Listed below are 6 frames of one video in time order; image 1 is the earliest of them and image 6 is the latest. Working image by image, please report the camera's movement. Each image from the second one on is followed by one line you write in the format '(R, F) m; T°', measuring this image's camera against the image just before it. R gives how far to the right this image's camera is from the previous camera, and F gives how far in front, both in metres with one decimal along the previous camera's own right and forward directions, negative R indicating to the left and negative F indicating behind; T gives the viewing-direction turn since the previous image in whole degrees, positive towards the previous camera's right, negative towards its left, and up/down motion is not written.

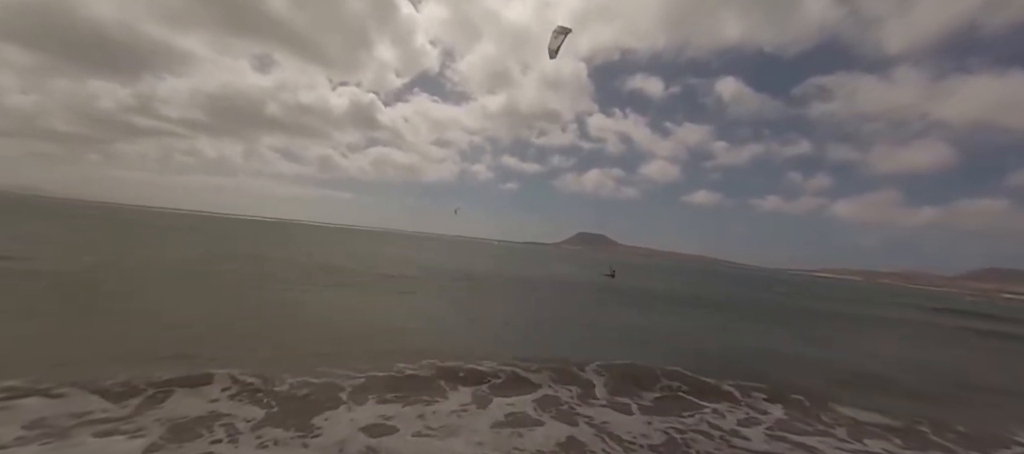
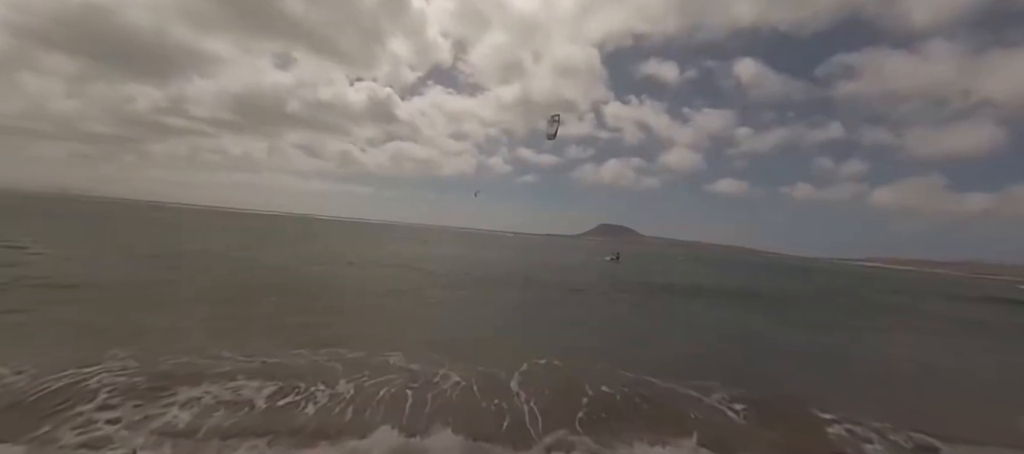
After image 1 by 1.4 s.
(-1.3, +0.7) m; -2°
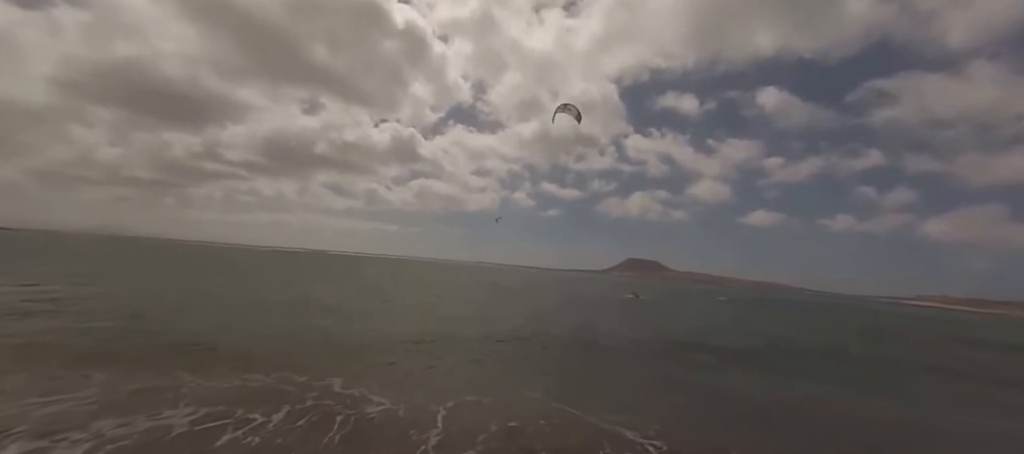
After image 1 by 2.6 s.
(+3.2, +2.6) m; -4°
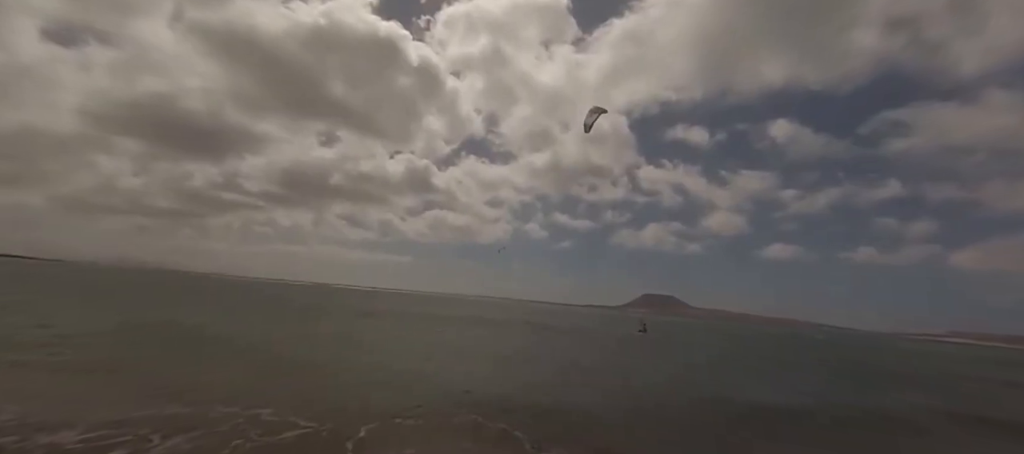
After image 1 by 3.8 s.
(-0.2, +2.2) m; -2°
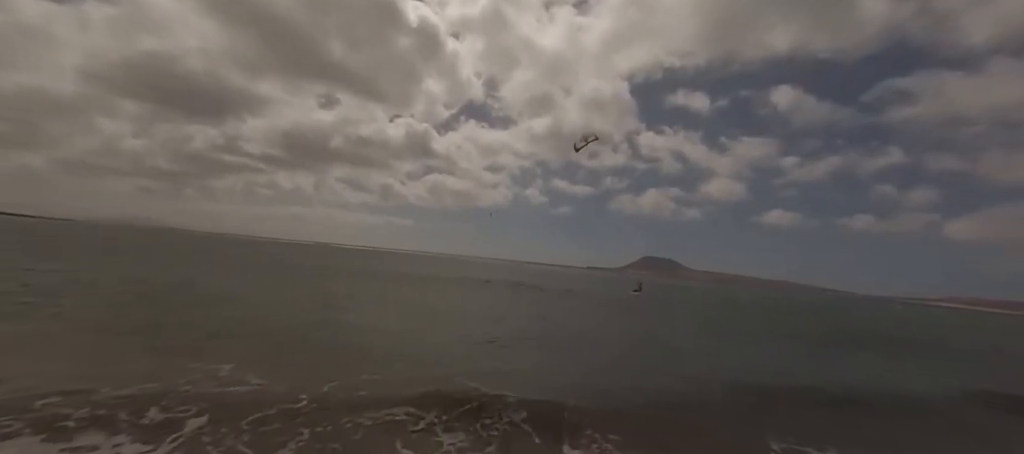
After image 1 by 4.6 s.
(+0.3, -2.3) m; 0°
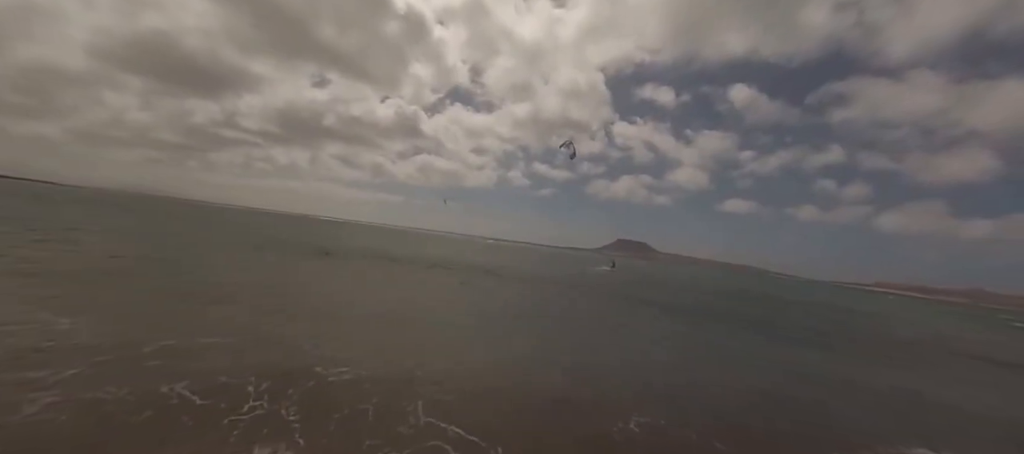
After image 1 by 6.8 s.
(+5.8, -8.5) m; +1°
